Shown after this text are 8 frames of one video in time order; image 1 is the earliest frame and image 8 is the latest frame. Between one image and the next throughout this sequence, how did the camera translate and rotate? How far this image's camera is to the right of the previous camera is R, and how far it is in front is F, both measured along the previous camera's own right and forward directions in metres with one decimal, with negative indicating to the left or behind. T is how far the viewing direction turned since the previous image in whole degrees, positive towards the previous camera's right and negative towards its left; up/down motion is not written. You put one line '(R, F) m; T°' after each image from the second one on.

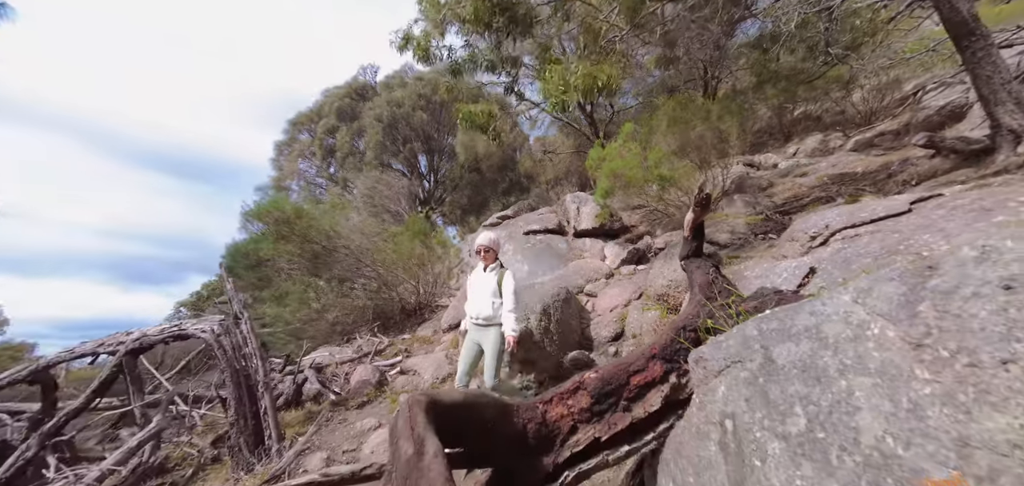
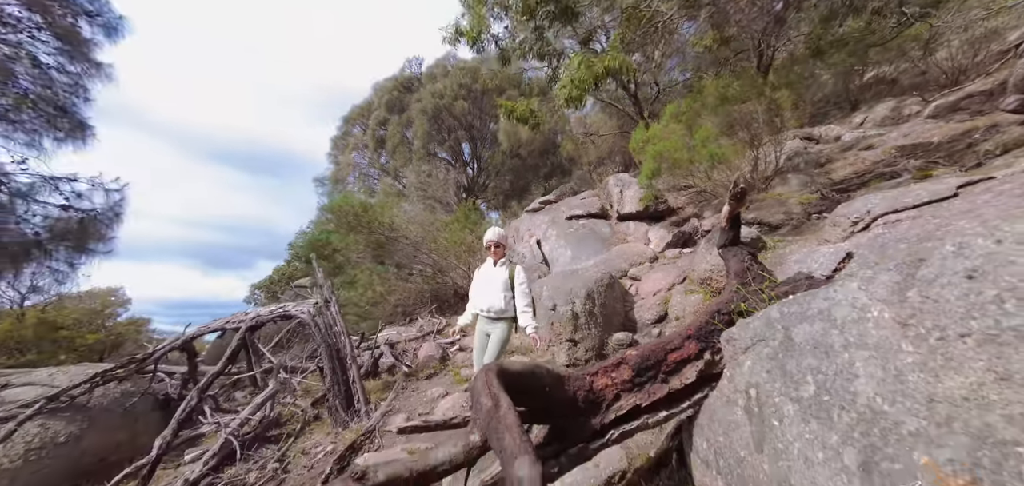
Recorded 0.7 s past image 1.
(0.0, -0.4) m; -6°
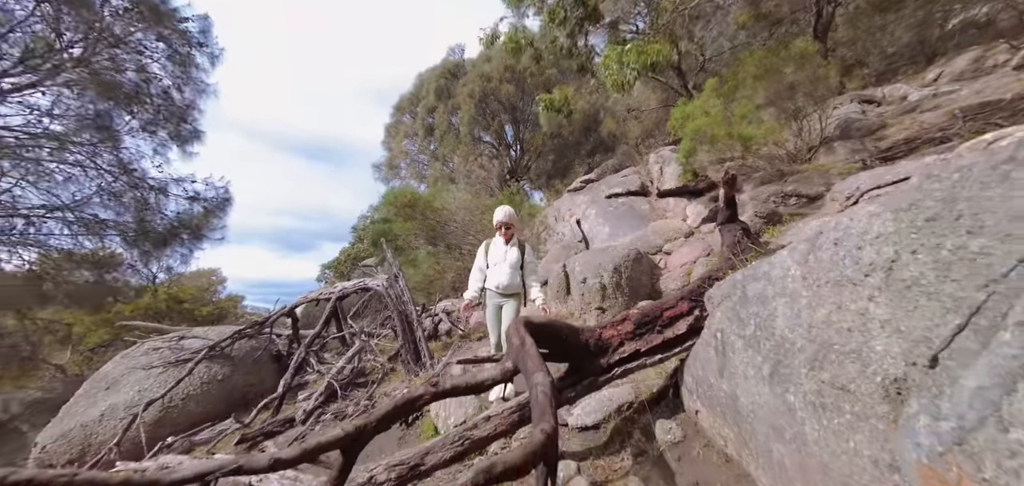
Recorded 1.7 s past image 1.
(+0.2, -0.8) m; -6°
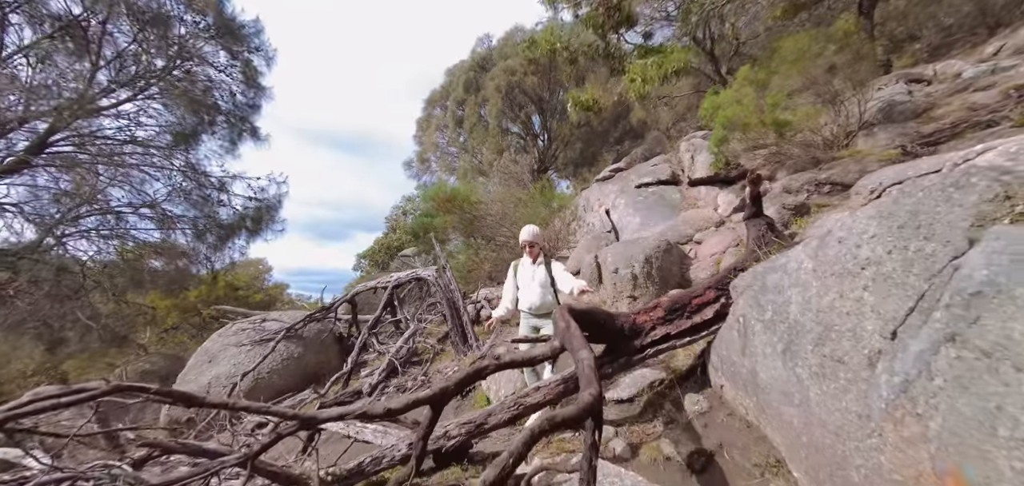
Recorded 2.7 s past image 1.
(-0.2, -0.5) m; -4°
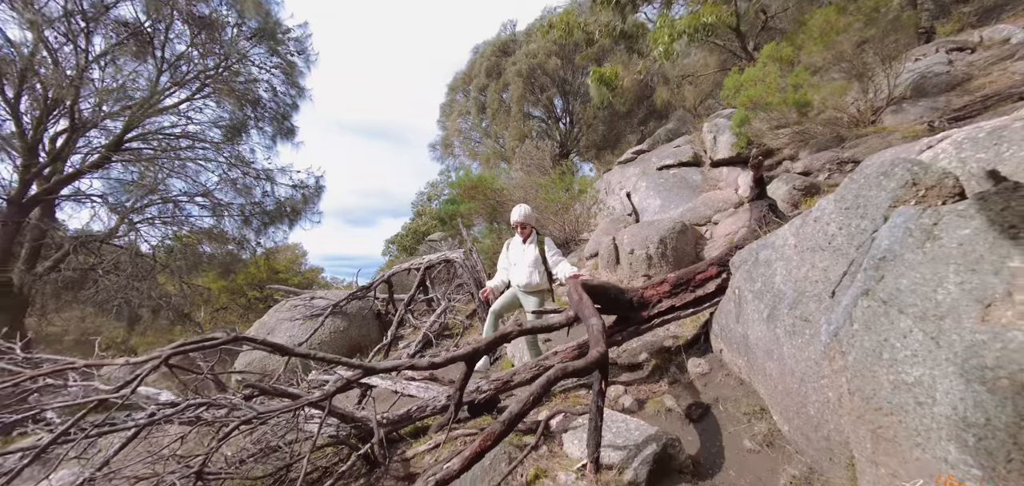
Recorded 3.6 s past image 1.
(0.0, -0.5) m; -3°
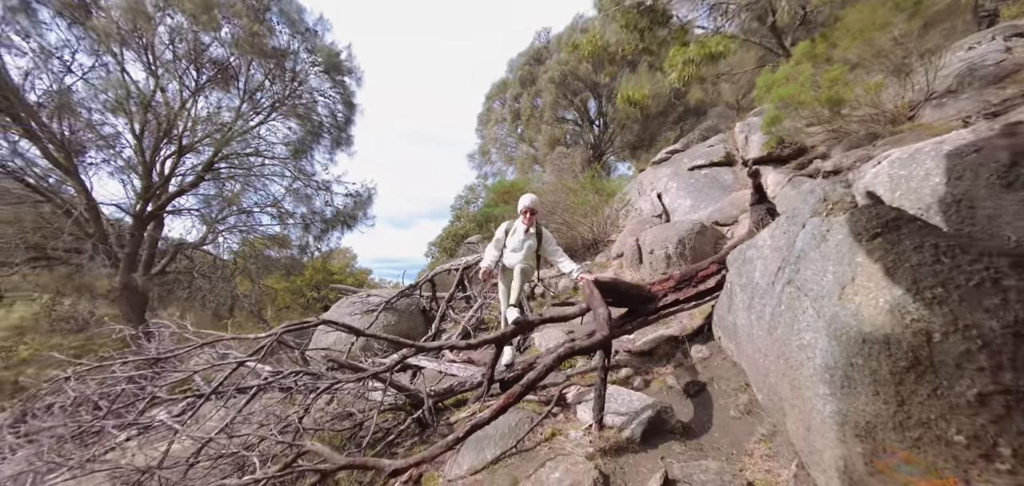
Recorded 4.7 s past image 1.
(+0.1, -0.7) m; -5°
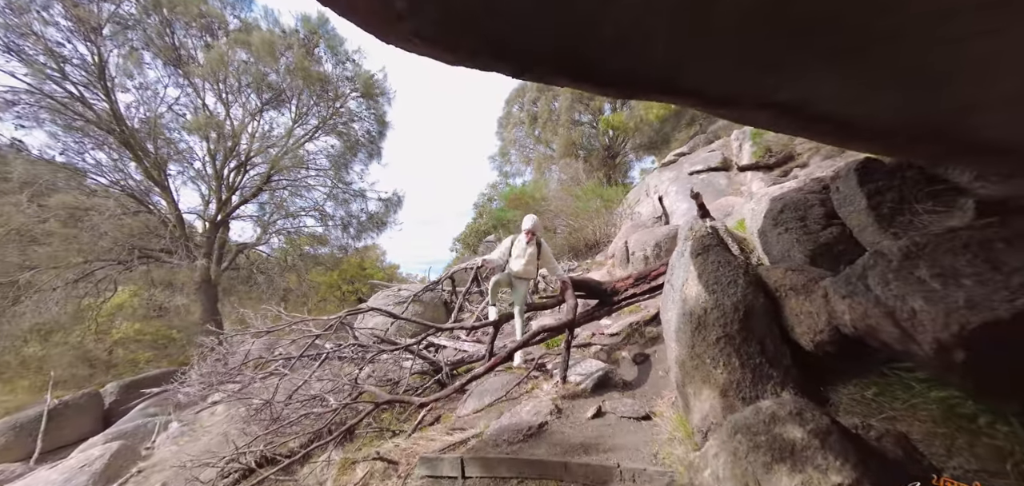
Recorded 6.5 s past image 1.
(+0.4, -1.3) m; -3°
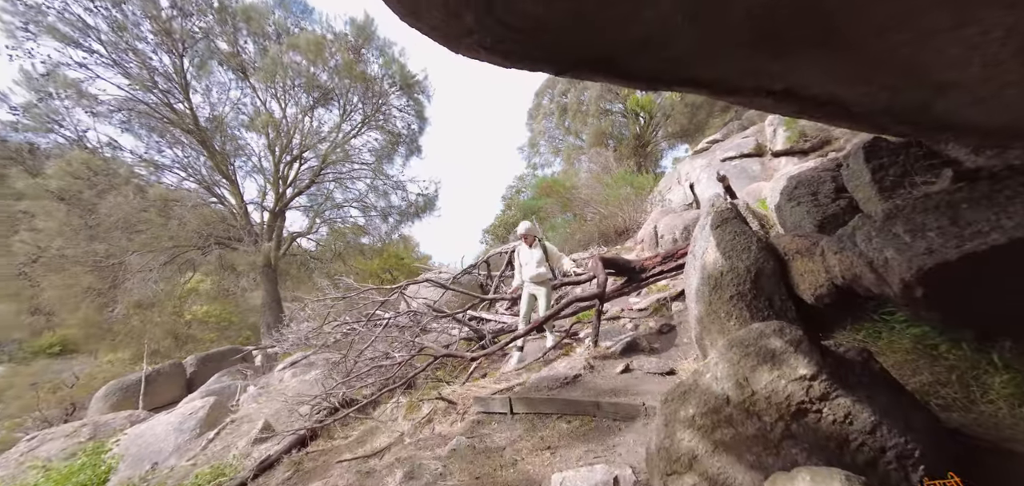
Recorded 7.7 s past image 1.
(-0.1, -0.5) m; -4°
